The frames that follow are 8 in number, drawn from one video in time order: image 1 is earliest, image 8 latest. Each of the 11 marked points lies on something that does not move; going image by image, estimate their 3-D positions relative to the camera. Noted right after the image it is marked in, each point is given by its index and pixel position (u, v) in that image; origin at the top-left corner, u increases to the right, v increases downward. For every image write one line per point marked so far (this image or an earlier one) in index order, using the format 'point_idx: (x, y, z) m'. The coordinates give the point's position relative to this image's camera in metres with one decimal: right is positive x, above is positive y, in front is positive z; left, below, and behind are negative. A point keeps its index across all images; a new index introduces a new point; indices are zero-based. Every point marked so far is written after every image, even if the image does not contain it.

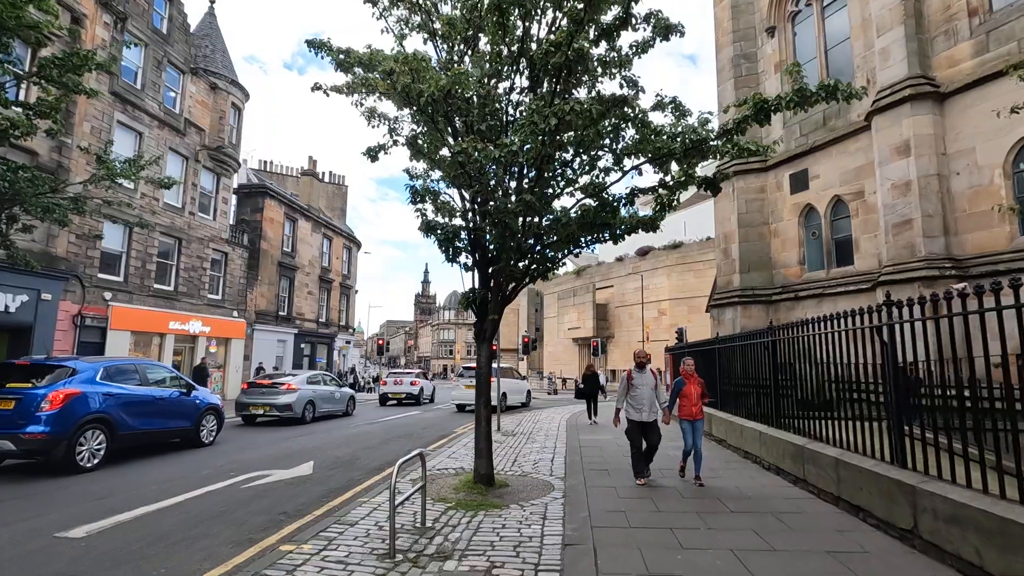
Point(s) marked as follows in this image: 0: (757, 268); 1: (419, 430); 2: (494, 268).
0: (+5.9, +0.5, +12.9) m
1: (-2.5, -3.8, +14.4) m
2: (-0.3, +0.3, +7.6) m
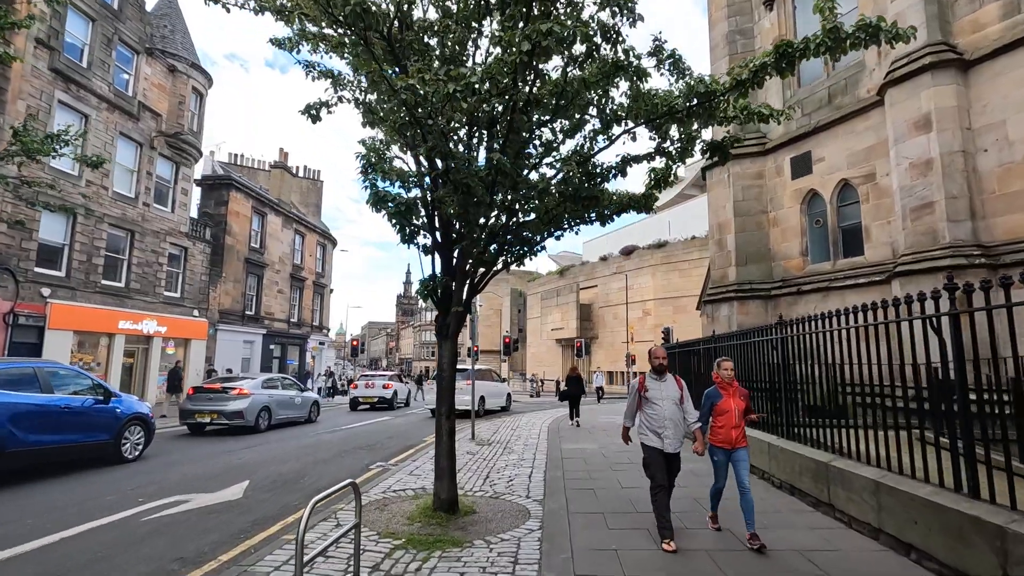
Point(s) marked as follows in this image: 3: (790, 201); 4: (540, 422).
0: (+5.4, +0.6, +11.9) m
1: (-3.1, -3.7, +13.0) m
2: (-0.7, +0.4, +6.4) m
3: (+5.9, +1.9, +11.5) m
4: (+0.9, -4.3, +17.3) m
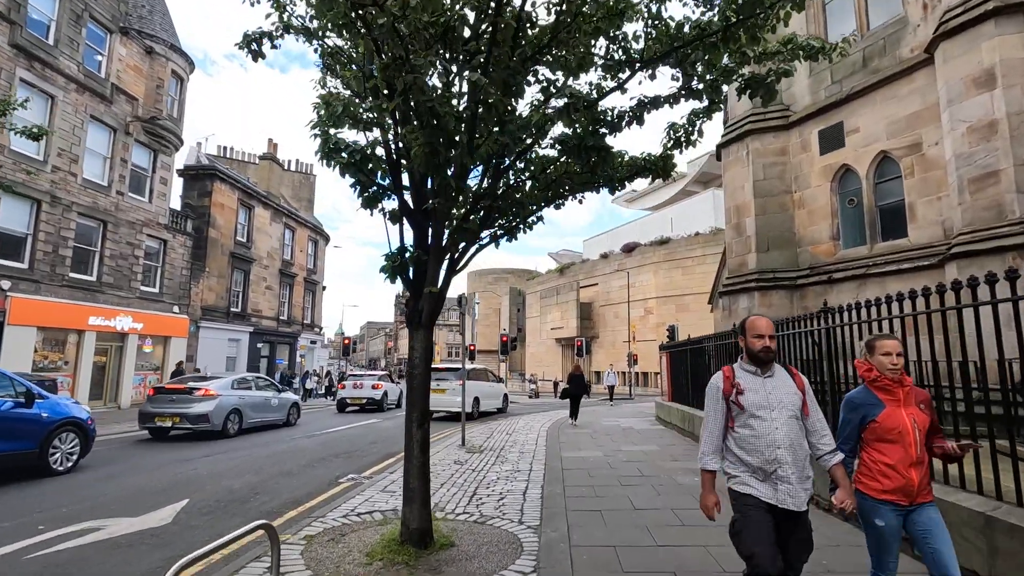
0: (+5.3, +0.9, +10.6) m
1: (-3.2, -3.5, +11.8) m
2: (-0.8, +0.7, +5.1) m
3: (+5.8, +2.1, +10.2) m
4: (+0.8, -4.1, +16.0) m
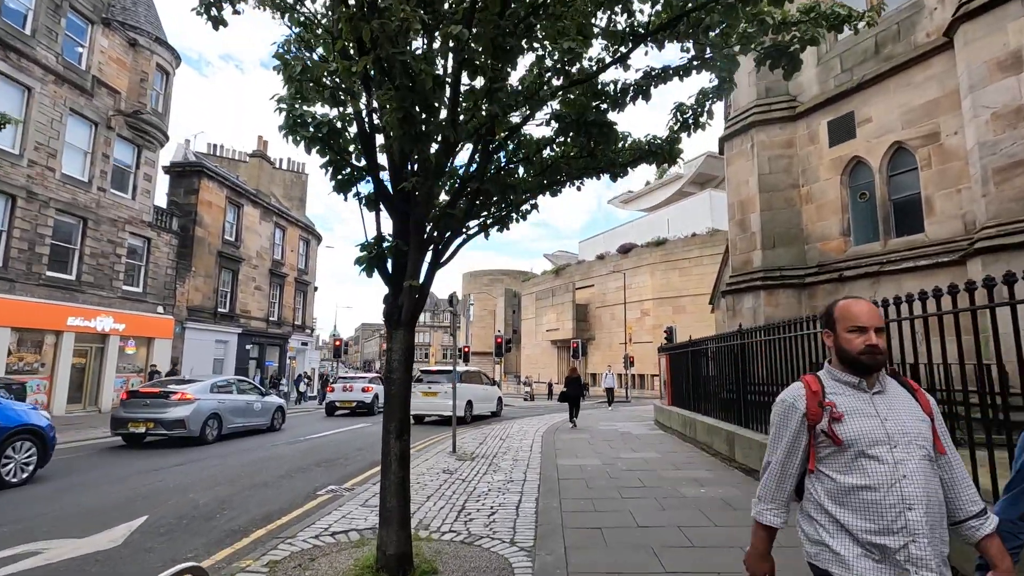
0: (+5.1, +0.9, +10.1) m
1: (-3.3, -3.4, +11.2) m
2: (-0.8, +0.7, +4.6) m
3: (+5.7, +2.1, +9.7) m
4: (+0.6, -4.1, +15.4) m
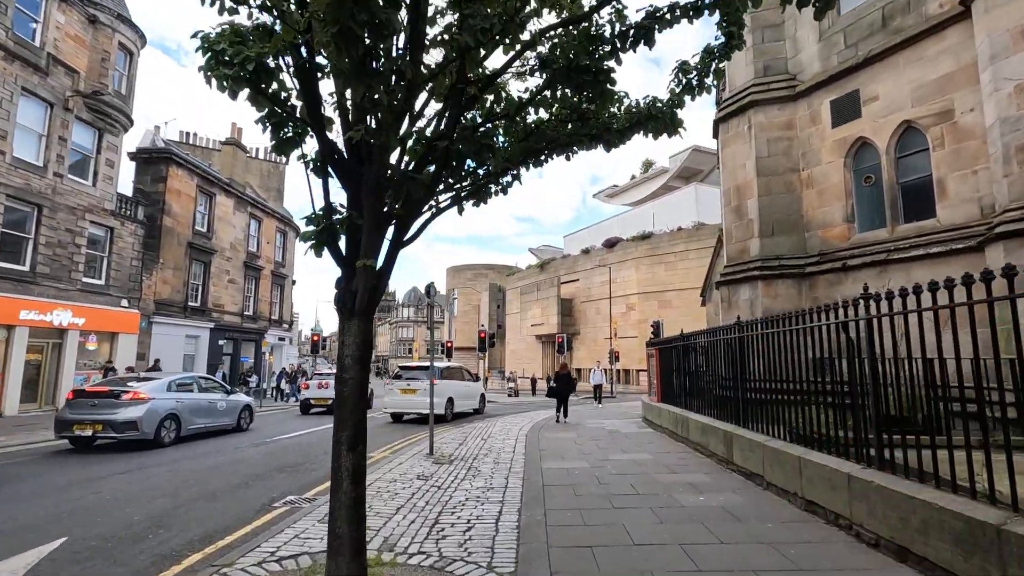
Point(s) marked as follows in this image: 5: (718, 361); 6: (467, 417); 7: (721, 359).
0: (+4.8, +1.0, +9.5) m
1: (-3.7, -3.2, +10.4) m
2: (-1.0, +0.8, +3.8) m
3: (+5.4, +2.3, +9.1) m
4: (+0.1, -3.8, +14.8) m
5: (+3.9, -1.4, +10.1) m
6: (-1.5, -4.4, +18.4) m
7: (+3.8, -1.3, +9.8) m
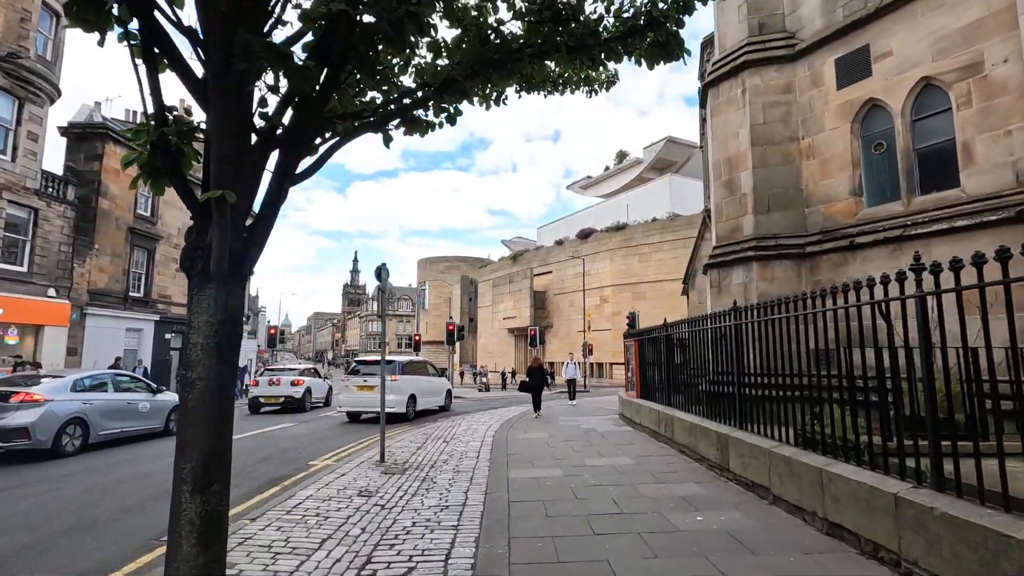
0: (+4.3, +1.3, +8.5) m
1: (-4.3, -2.9, +9.0) m
2: (-1.3, +1.1, +2.5) m
3: (+4.8, +2.5, +8.1) m
4: (-0.7, -3.5, +13.5) m
5: (+3.3, -1.1, +9.0) m
6: (-2.5, -4.0, +17.1) m
7: (+3.3, -1.0, +8.8) m
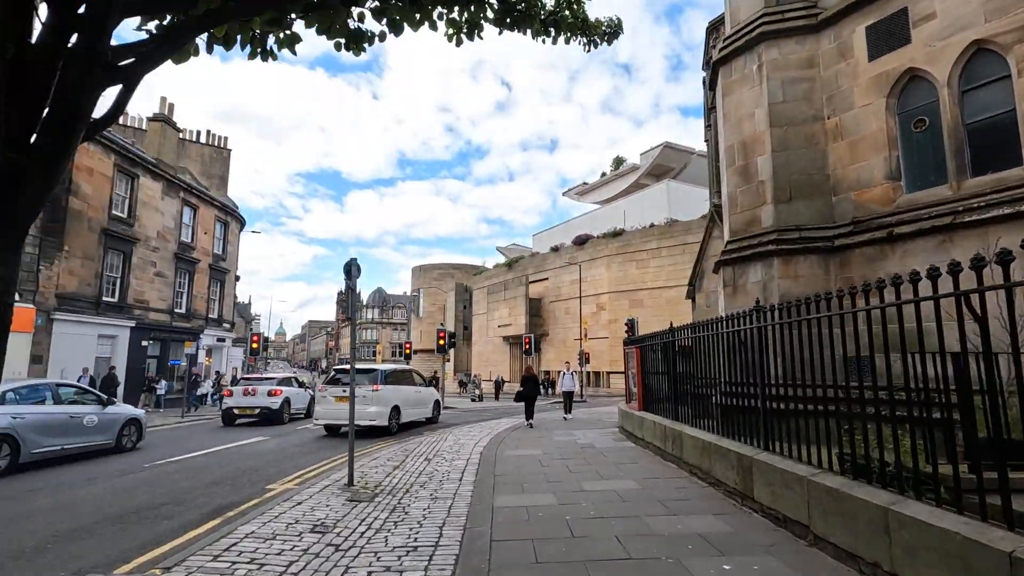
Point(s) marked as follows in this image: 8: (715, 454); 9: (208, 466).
0: (+4.1, +1.3, +7.5) m
1: (-4.5, -2.9, +7.9) m
2: (-1.4, +1.2, +1.4) m
3: (+4.7, +2.6, +7.1) m
4: (-0.9, -3.5, +12.4) m
5: (+3.1, -1.1, +8.0) m
6: (-2.8, -4.2, +16.0) m
7: (+3.1, -1.0, +7.7) m
8: (+2.6, -2.2, +7.0) m
9: (-5.4, -3.2, +9.5) m
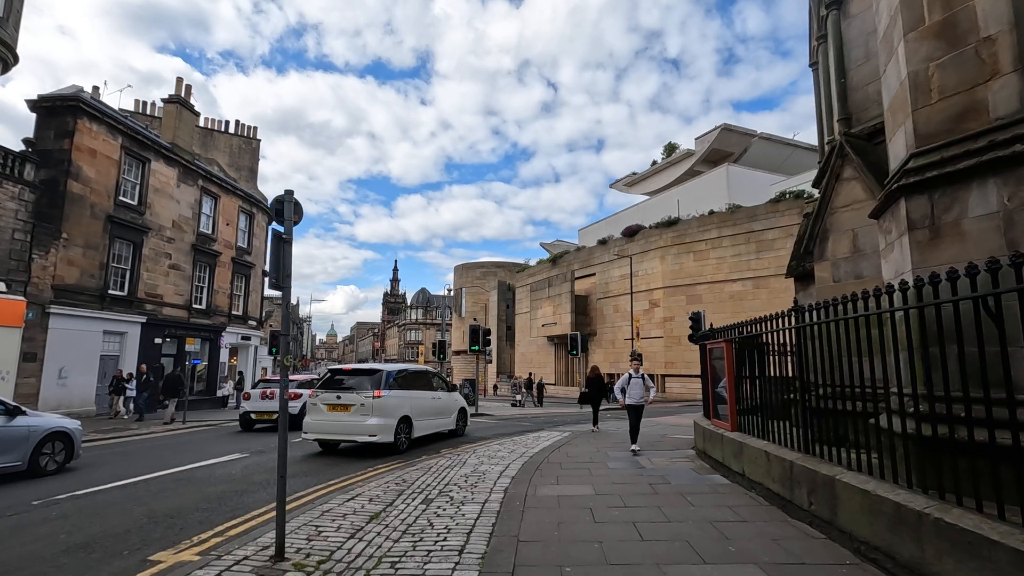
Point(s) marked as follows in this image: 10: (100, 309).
0: (+4.3, +1.8, +4.0) m
1: (-4.2, -2.5, +5.1) m
2: (-1.7, +1.7, -1.5) m
3: (+4.9, +3.1, +3.6) m
4: (-0.2, -3.1, +9.3) m
5: (+3.4, -0.6, +4.6) m
6: (-1.8, -3.7, +13.1) m
7: (+3.3, -0.5, +4.3) m
8: (+2.8, -1.7, +3.6) m
9: (-4.9, -2.8, +6.8) m
10: (-15.3, -0.7, +20.0) m
